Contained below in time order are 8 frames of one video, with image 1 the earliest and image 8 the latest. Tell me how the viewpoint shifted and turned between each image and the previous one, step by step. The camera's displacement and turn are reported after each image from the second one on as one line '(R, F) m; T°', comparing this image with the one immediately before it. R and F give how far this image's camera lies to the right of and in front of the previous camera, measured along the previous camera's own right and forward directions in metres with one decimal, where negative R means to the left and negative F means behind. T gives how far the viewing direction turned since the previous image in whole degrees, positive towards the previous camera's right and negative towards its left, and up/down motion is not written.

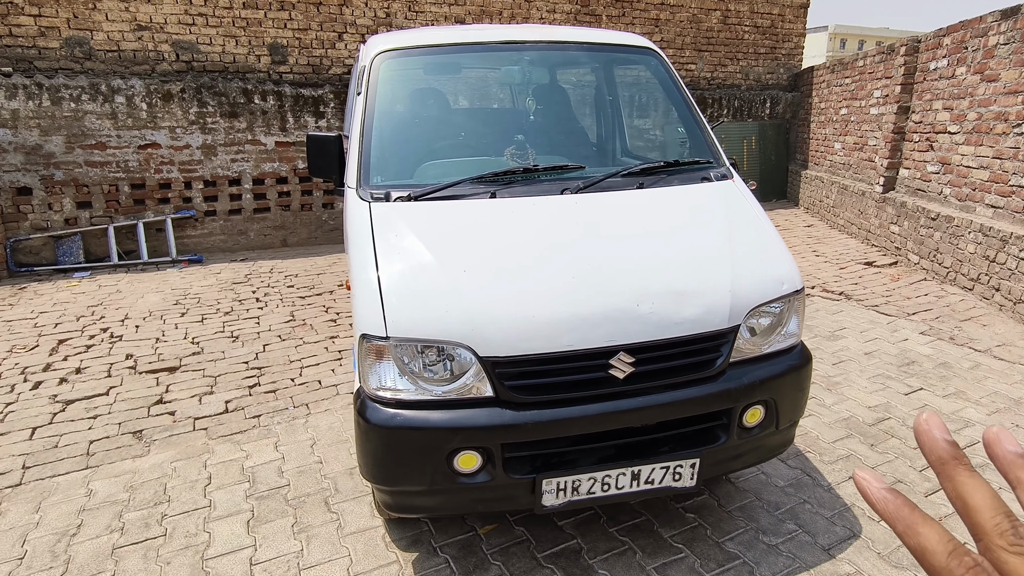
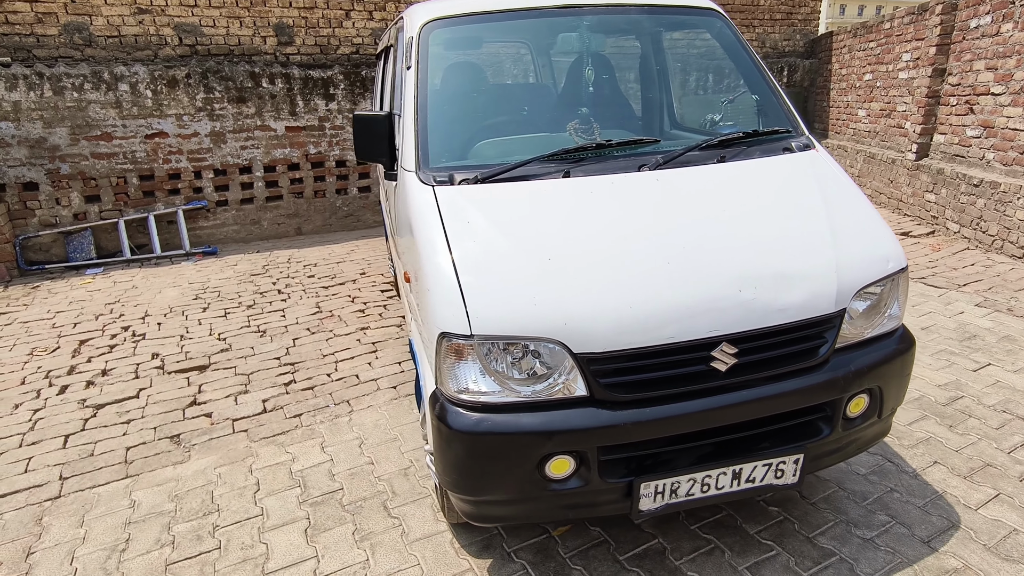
(-0.3, +0.2) m; 0°
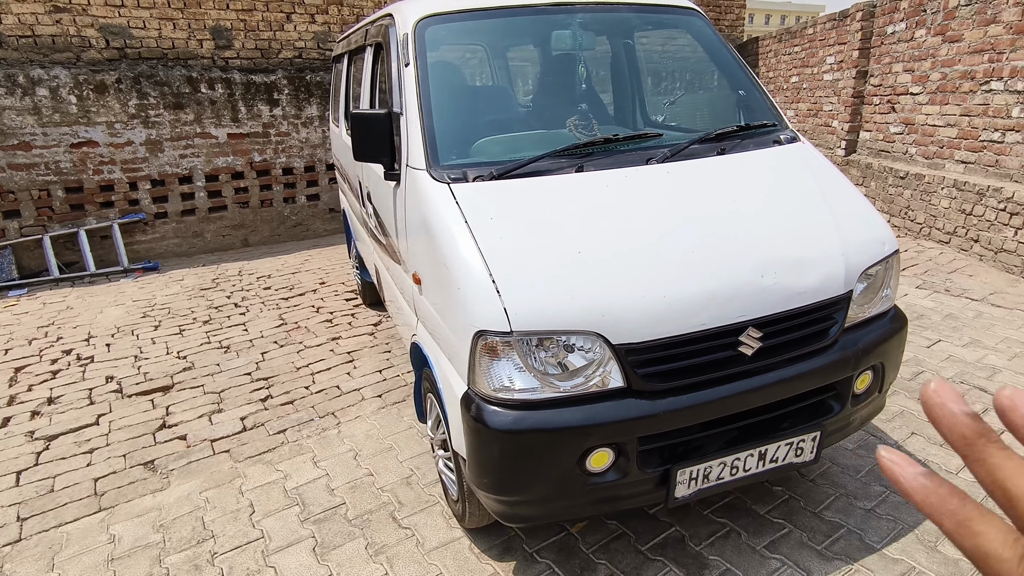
(-0.3, 0.0) m; +6°
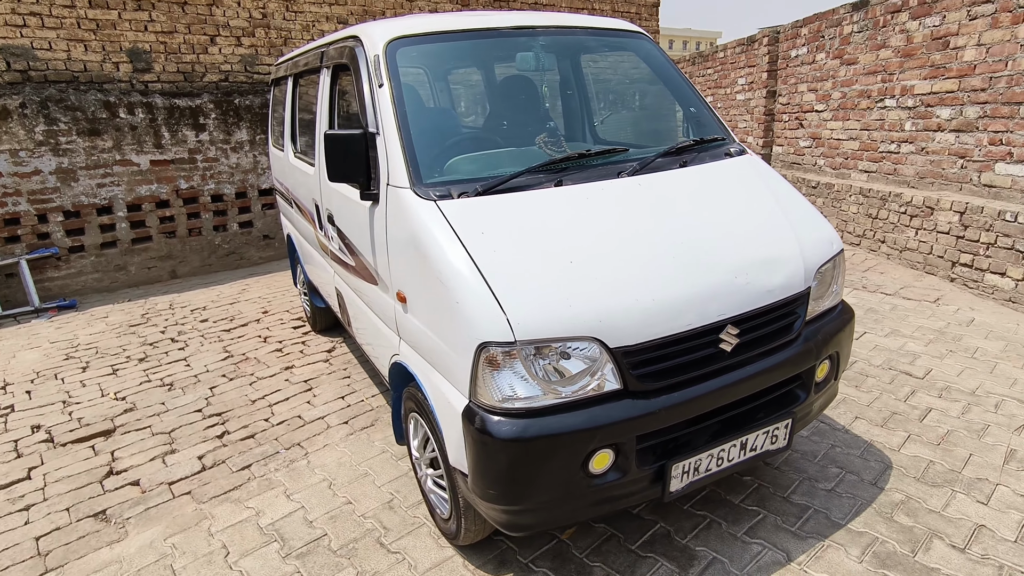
(-0.2, 0.0) m; +7°
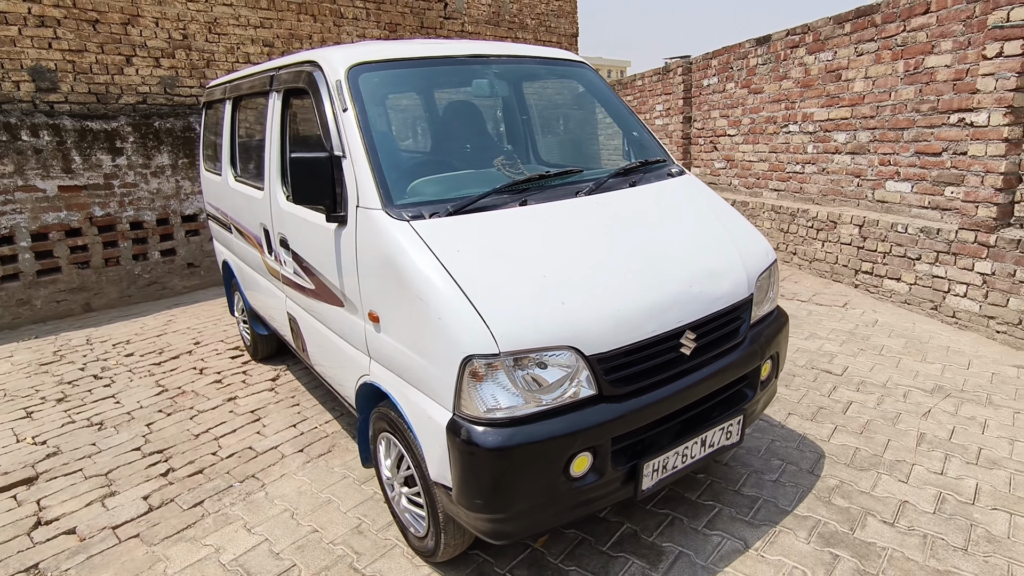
(-0.2, -0.1) m; +7°
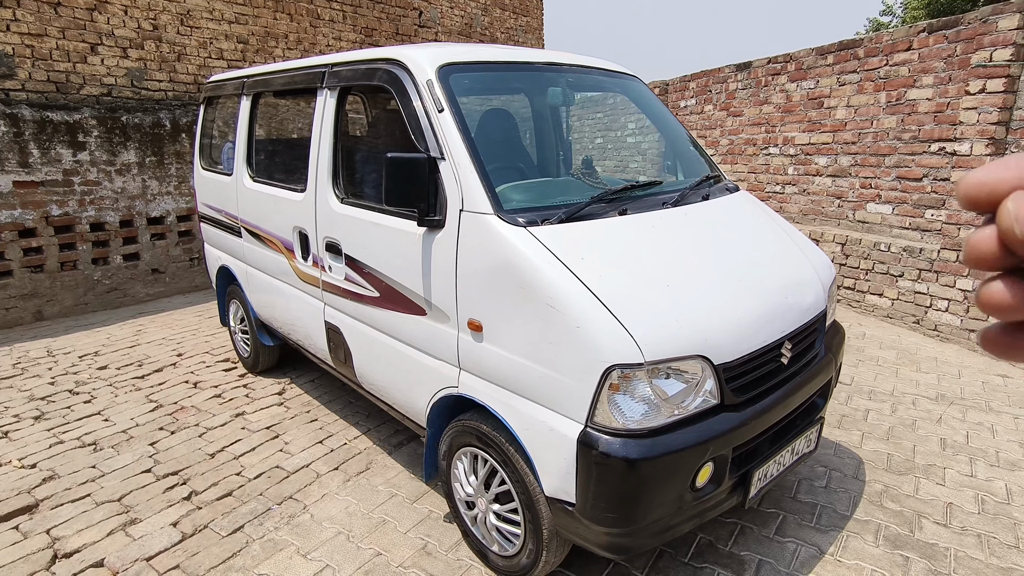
(-0.7, +0.1) m; +7°
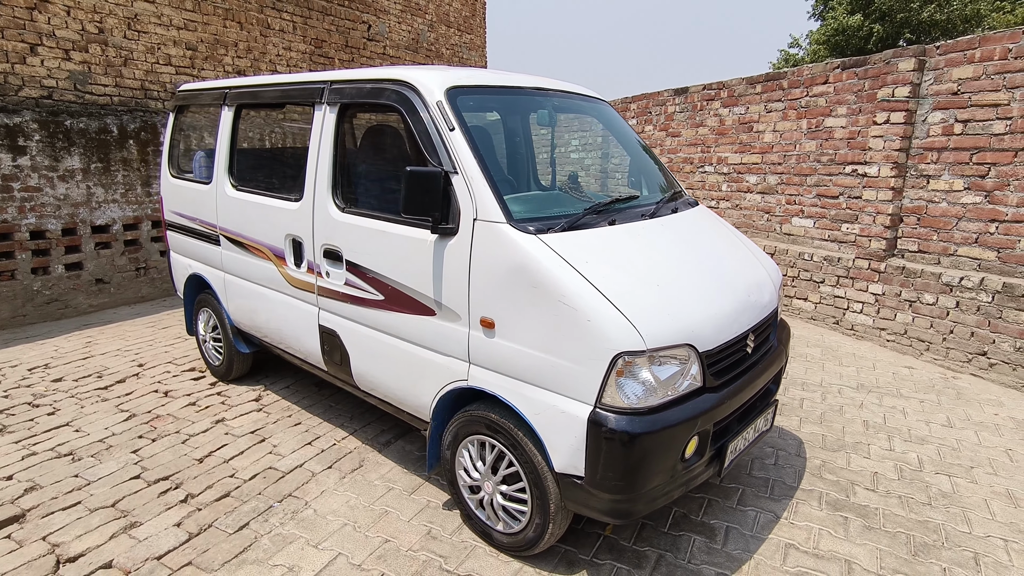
(-0.3, -0.2) m; +7°
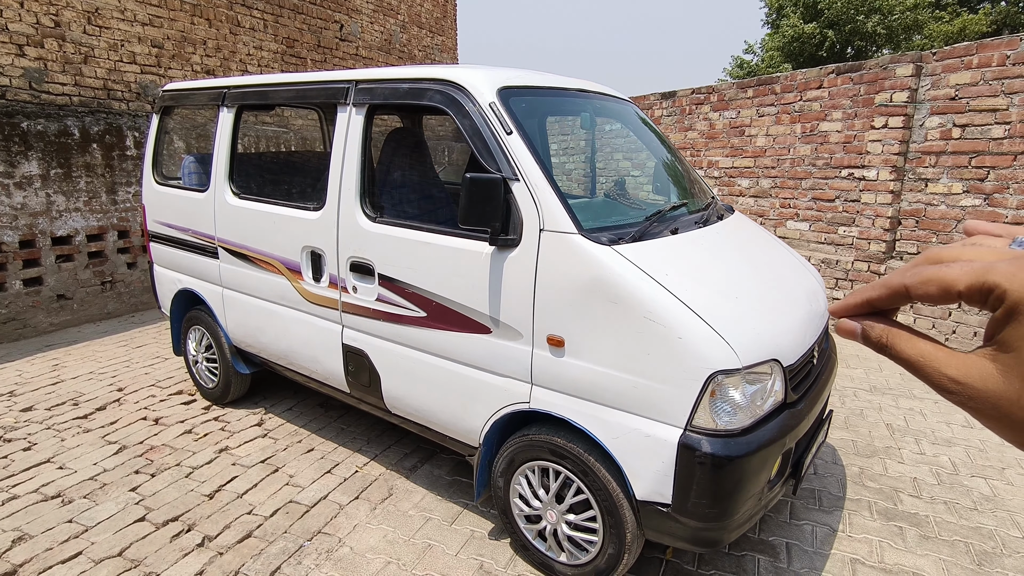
(-0.4, +0.2) m; +4°
